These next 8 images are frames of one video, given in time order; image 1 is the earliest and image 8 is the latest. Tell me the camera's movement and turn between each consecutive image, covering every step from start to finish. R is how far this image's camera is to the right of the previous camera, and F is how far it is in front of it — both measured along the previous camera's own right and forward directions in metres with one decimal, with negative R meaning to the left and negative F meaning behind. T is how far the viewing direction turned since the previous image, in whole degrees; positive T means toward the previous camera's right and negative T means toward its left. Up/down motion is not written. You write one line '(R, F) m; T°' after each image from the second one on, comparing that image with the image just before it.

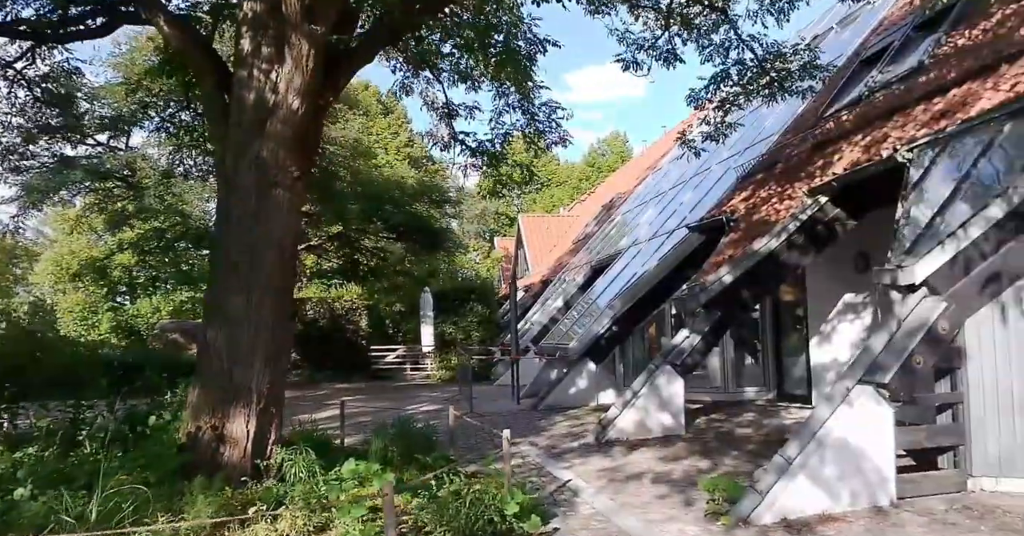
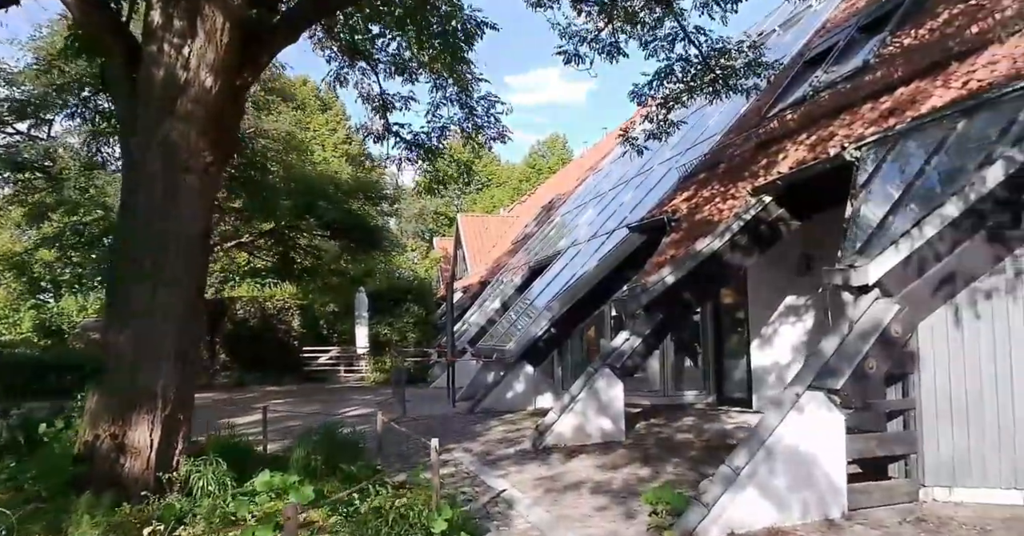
(+0.1, +0.5) m; +5°
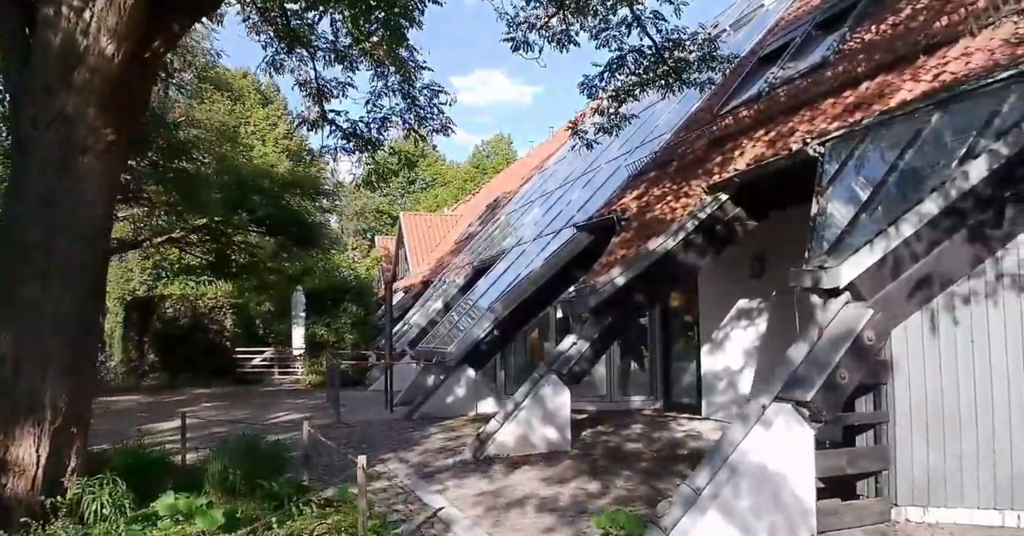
(0.0, +0.6) m; +5°
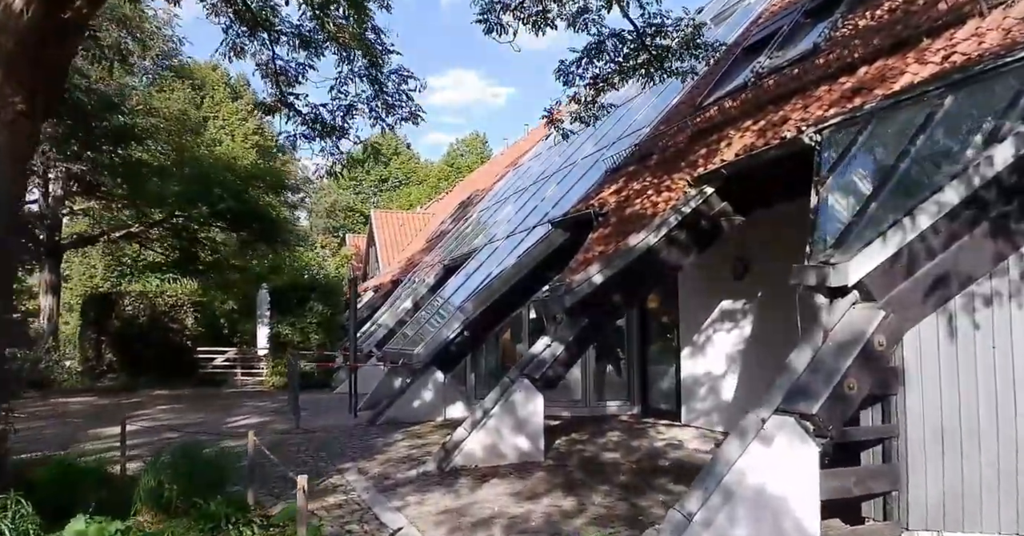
(0.0, +0.6) m; +2°
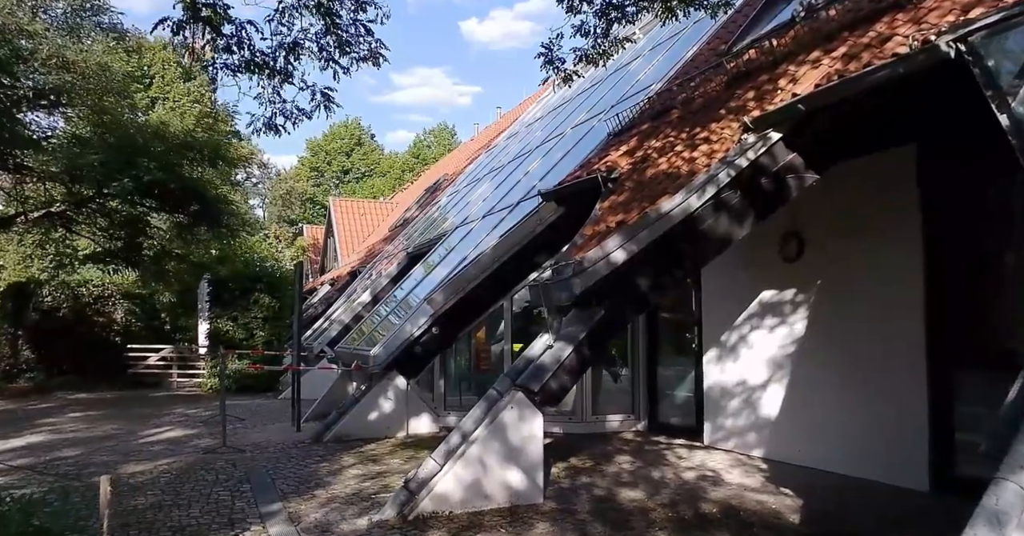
(-0.2, +2.1) m; +3°
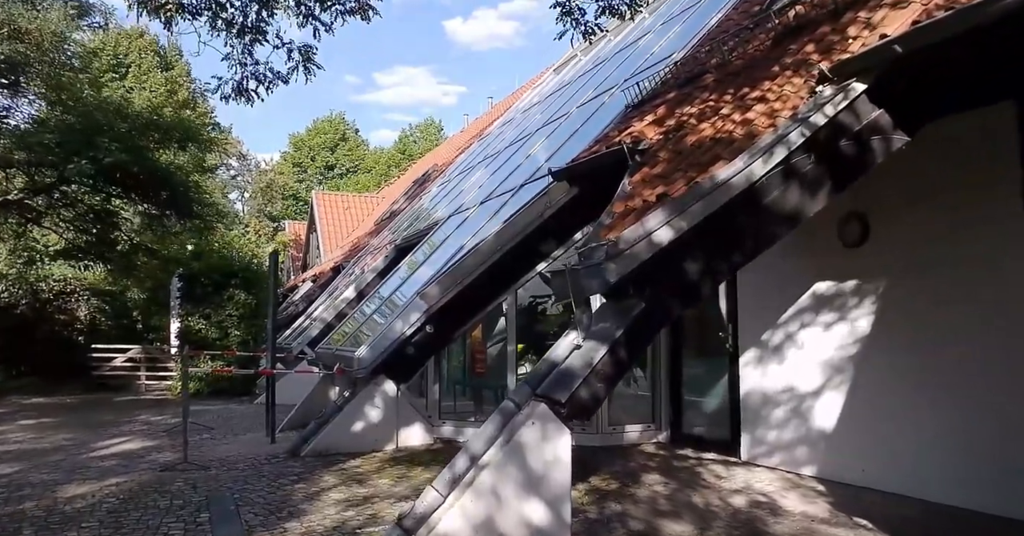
(-0.2, +1.1) m; +1°
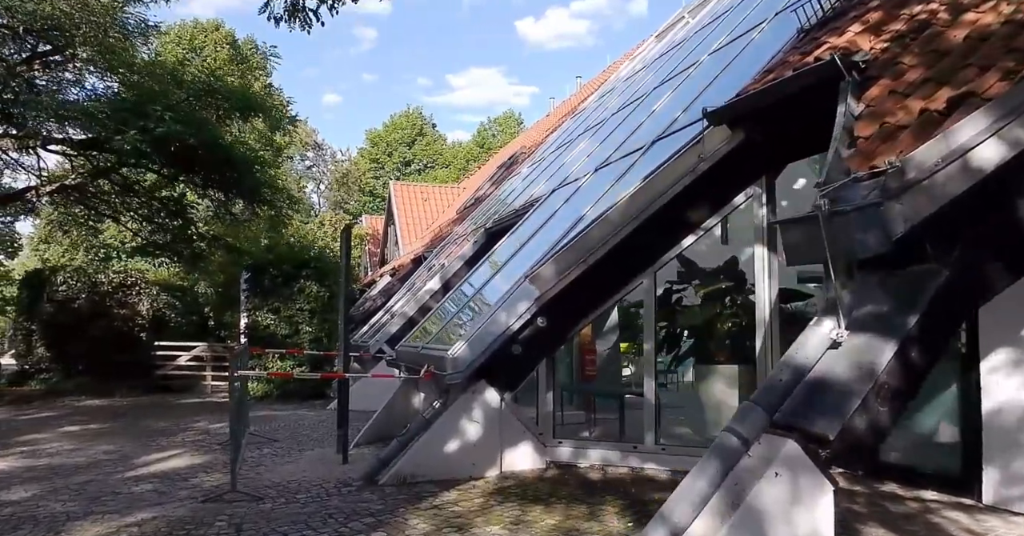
(-0.6, +1.8) m; -6°
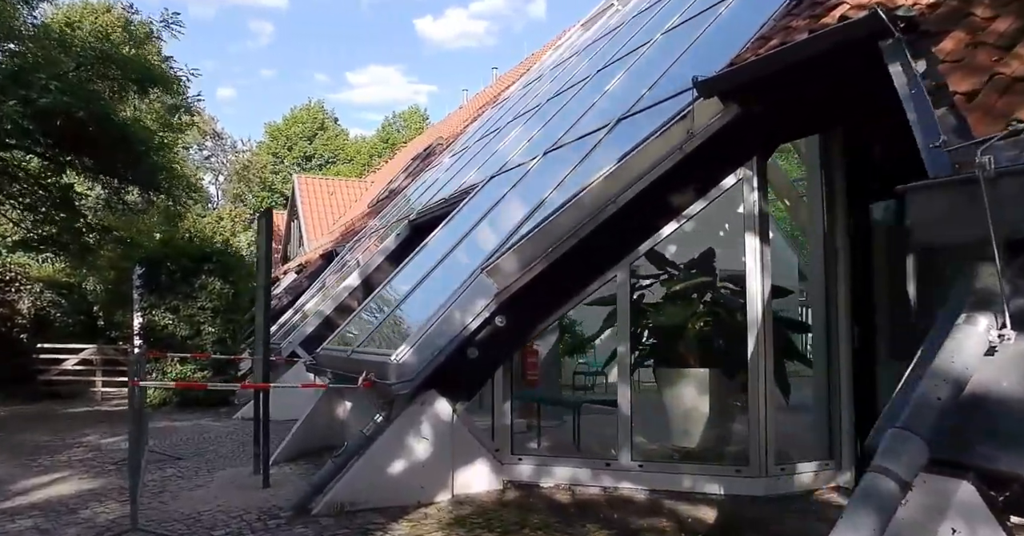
(-0.4, +0.9) m; +7°
